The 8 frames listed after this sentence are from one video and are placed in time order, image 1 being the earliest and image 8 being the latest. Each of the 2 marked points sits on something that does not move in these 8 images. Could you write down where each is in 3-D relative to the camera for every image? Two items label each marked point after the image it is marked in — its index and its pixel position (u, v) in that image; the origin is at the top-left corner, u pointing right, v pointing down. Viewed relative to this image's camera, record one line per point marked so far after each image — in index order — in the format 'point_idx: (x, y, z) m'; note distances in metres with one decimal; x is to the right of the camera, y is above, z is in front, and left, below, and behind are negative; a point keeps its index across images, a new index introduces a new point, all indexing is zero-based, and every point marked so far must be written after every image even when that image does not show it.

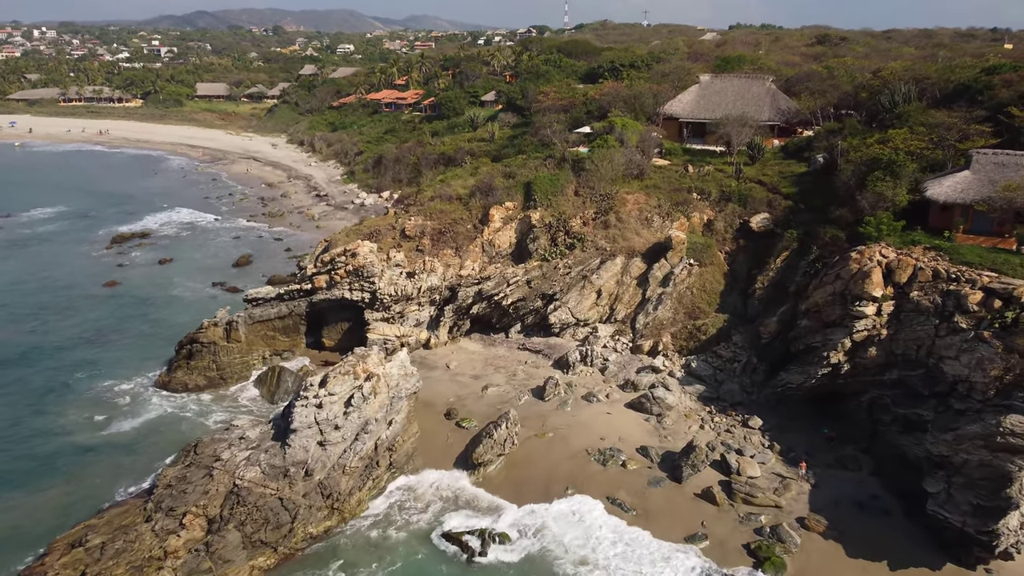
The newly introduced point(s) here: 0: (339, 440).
0: (-4.1, -3.6, +19.2) m
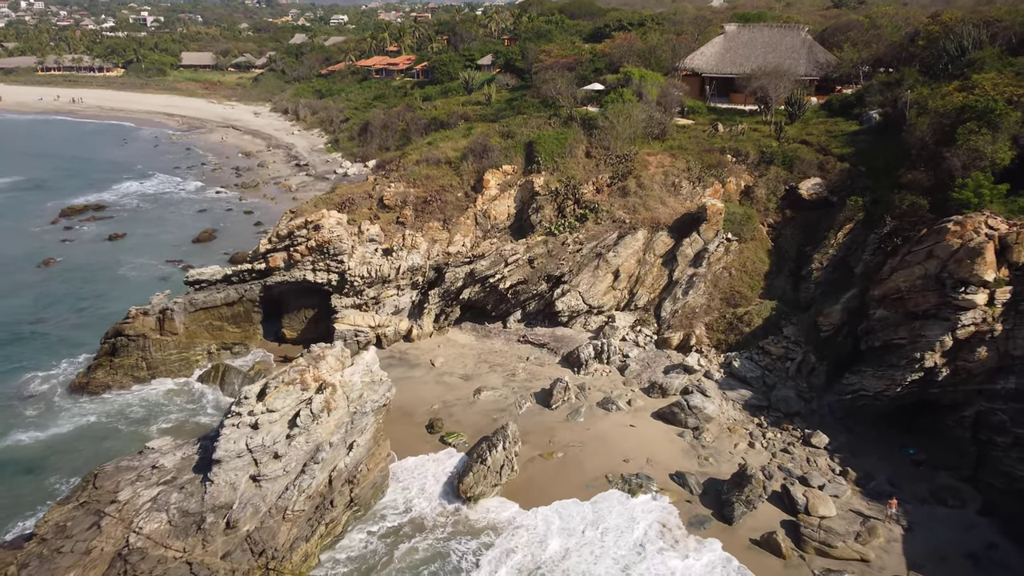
0: (-4.1, -3.2, +14.3) m
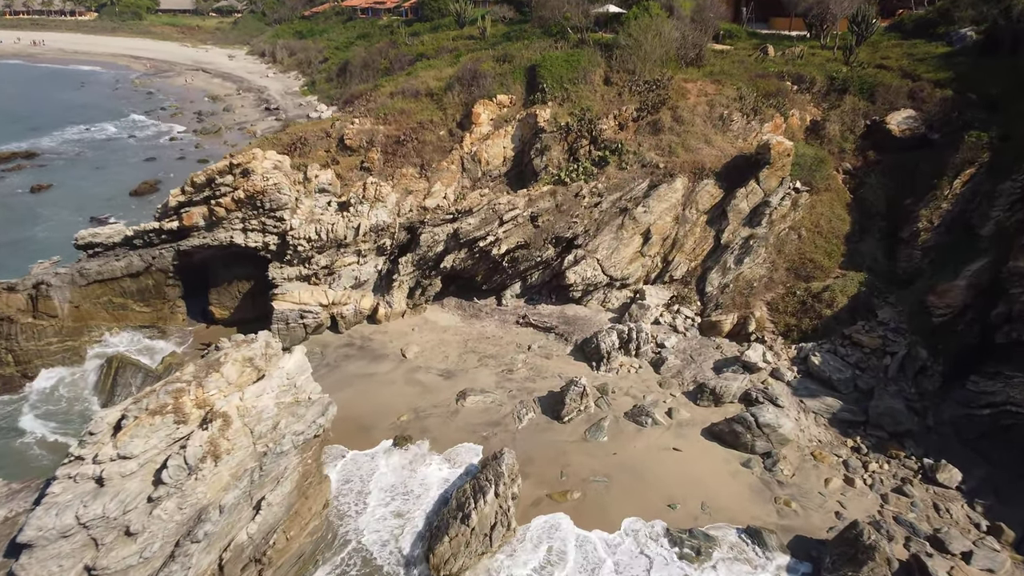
0: (-4.1, -3.0, +8.9) m
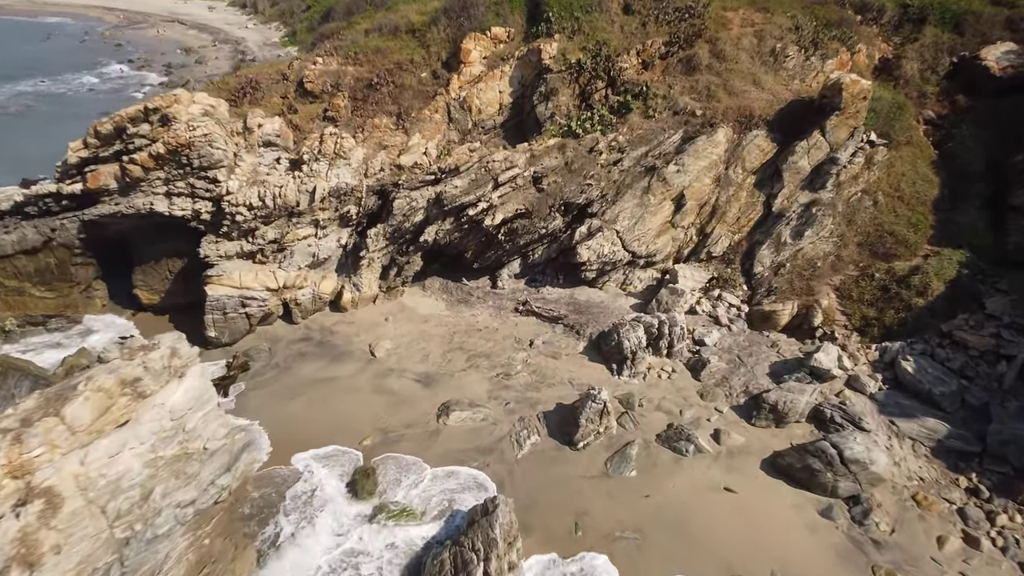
0: (-4.1, -3.0, +5.4) m
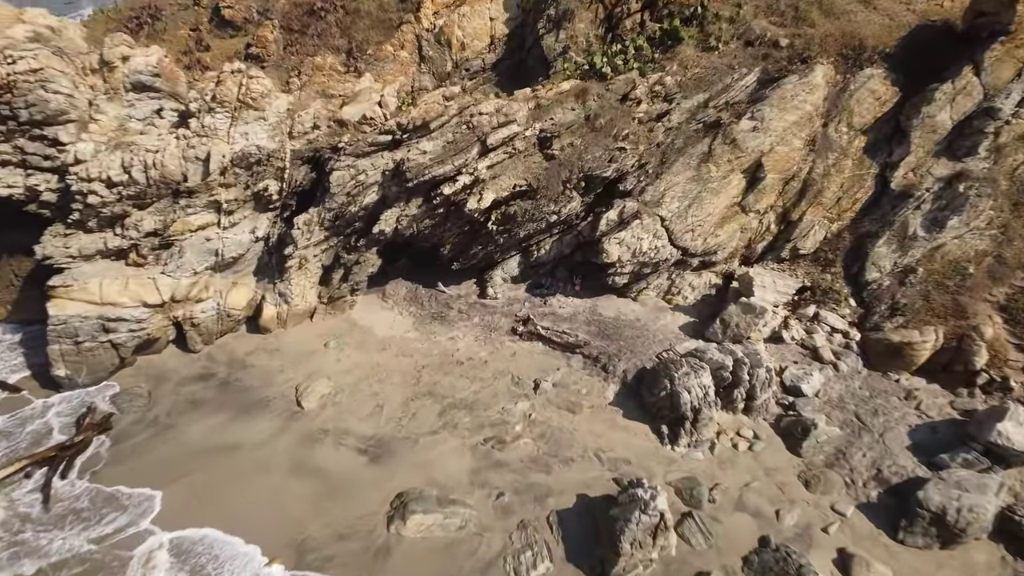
0: (-4.2, -3.5, +0.9) m
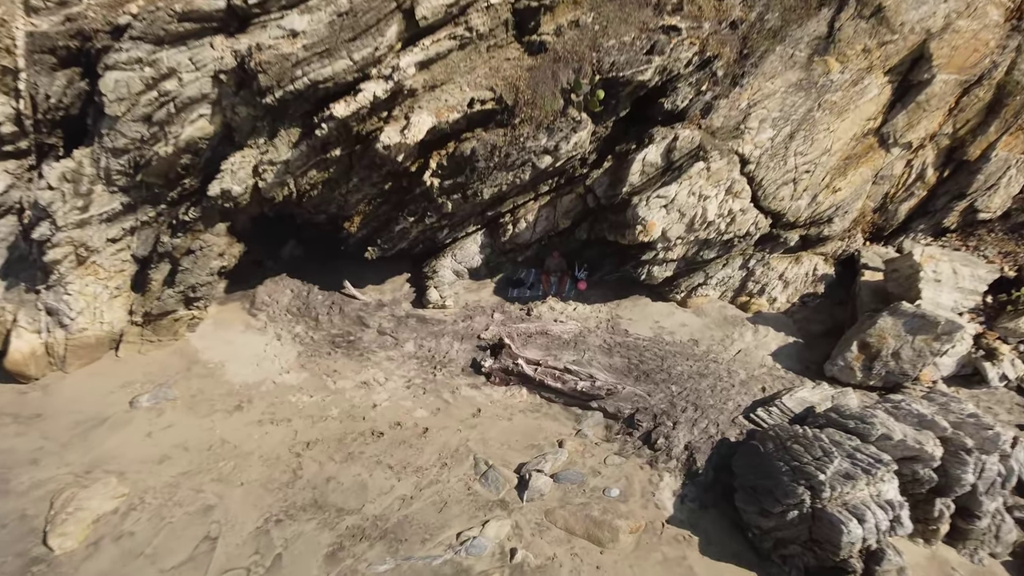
0: (-3.9, -3.8, -3.6) m
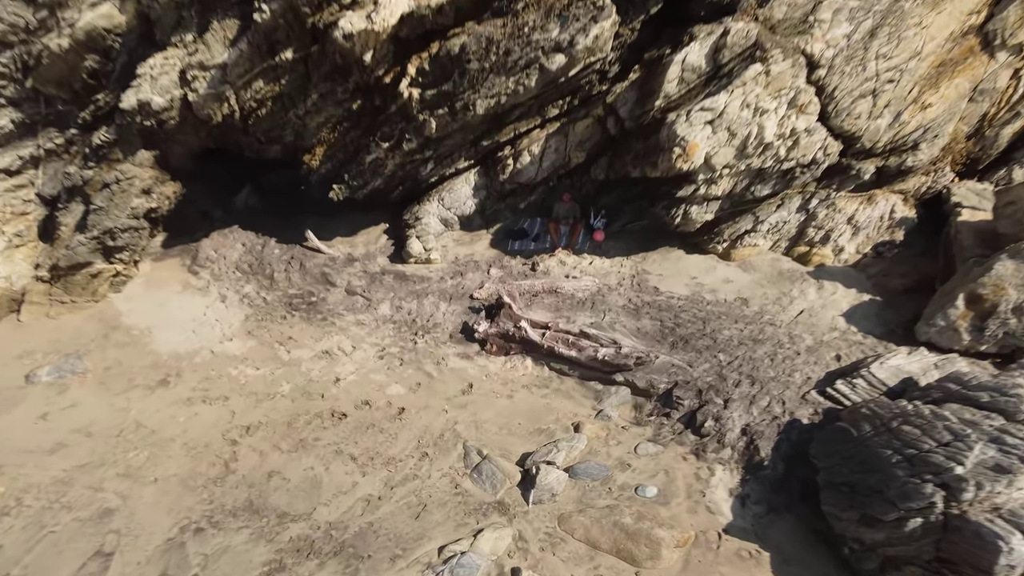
0: (-3.9, -3.6, -4.8) m
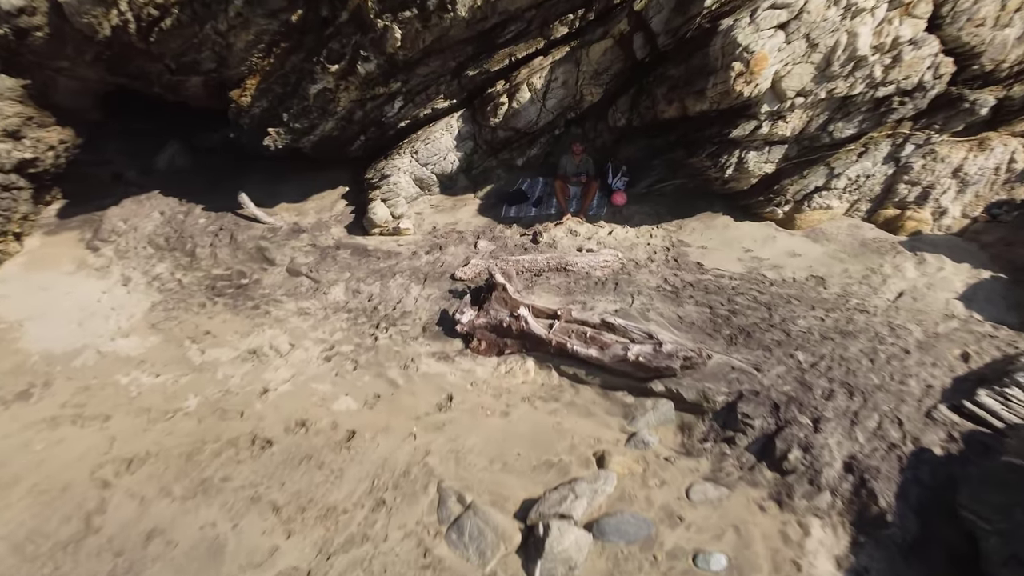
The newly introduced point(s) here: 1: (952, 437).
0: (-3.8, -3.6, -6.0) m
1: (+1.4, -0.4, +2.5) m
